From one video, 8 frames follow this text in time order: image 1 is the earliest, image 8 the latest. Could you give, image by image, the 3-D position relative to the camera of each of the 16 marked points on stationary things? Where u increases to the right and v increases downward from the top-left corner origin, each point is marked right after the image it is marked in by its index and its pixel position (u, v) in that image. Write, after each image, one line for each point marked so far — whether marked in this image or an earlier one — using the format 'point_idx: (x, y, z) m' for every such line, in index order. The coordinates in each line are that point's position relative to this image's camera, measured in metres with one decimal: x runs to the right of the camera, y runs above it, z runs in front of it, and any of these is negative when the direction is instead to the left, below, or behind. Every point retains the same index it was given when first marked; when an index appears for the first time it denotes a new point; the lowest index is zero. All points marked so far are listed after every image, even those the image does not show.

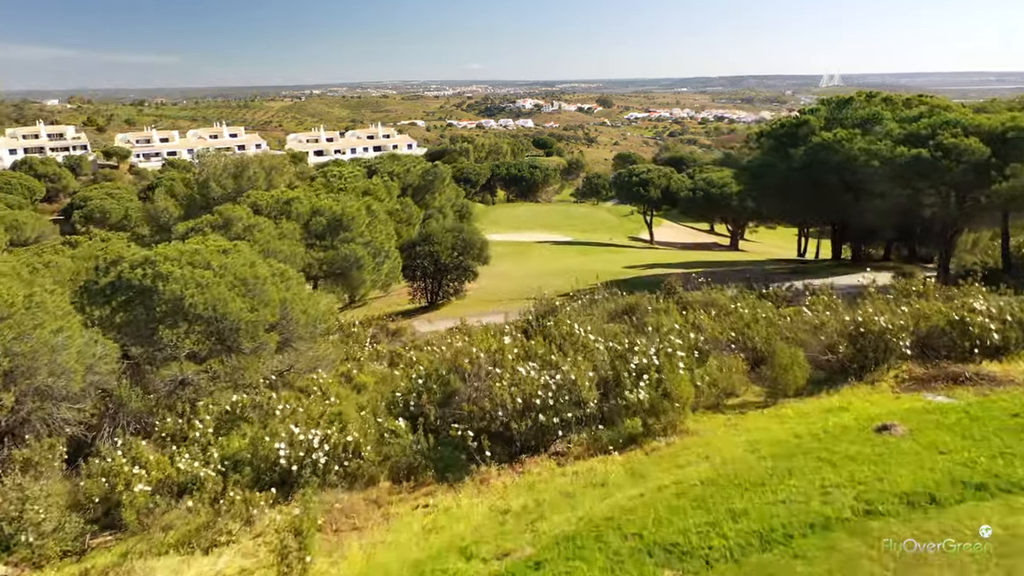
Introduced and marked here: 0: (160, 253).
0: (-6.2, +0.6, +12.5) m
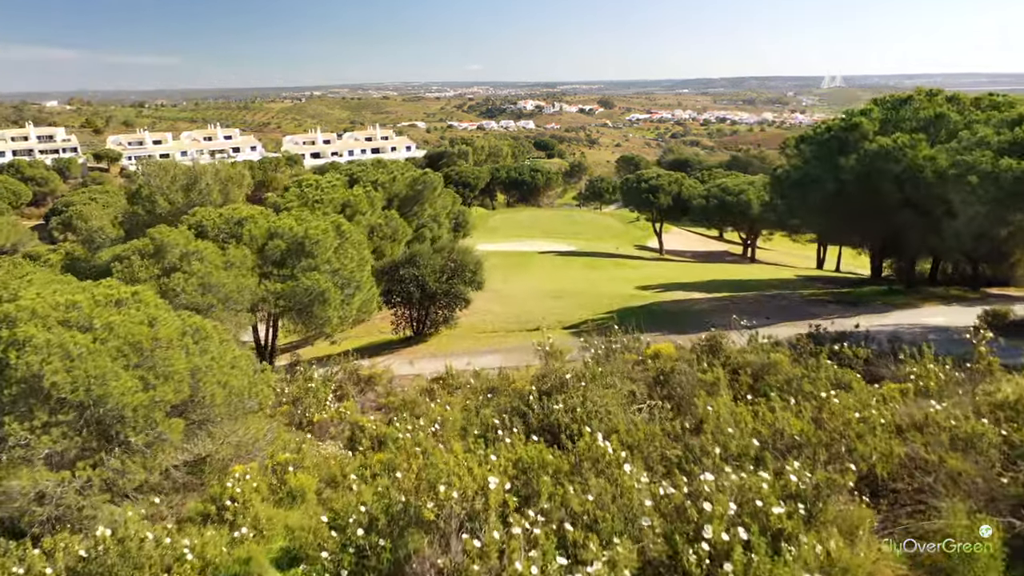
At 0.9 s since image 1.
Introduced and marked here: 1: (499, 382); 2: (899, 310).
0: (-6.2, -0.2, +9.2) m
1: (-0.2, -1.8, +13.5) m
2: (+9.2, -0.5, +16.9) m
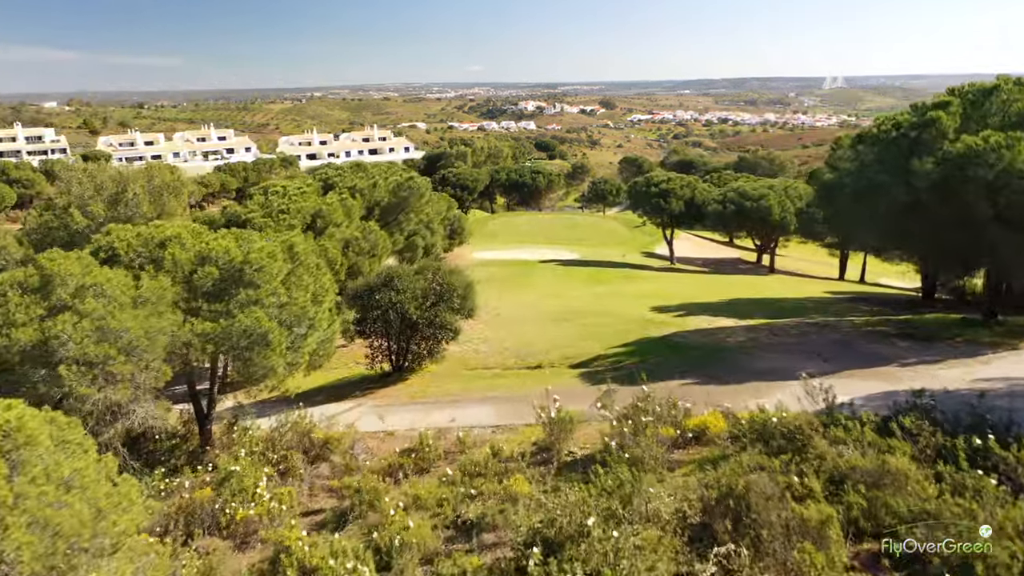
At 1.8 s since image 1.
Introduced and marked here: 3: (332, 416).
0: (-6.3, -0.9, +5.7) m
1: (-0.3, -2.5, +10.1) m
2: (+9.1, -1.2, +13.5) m
3: (-3.6, -2.5, +14.2) m
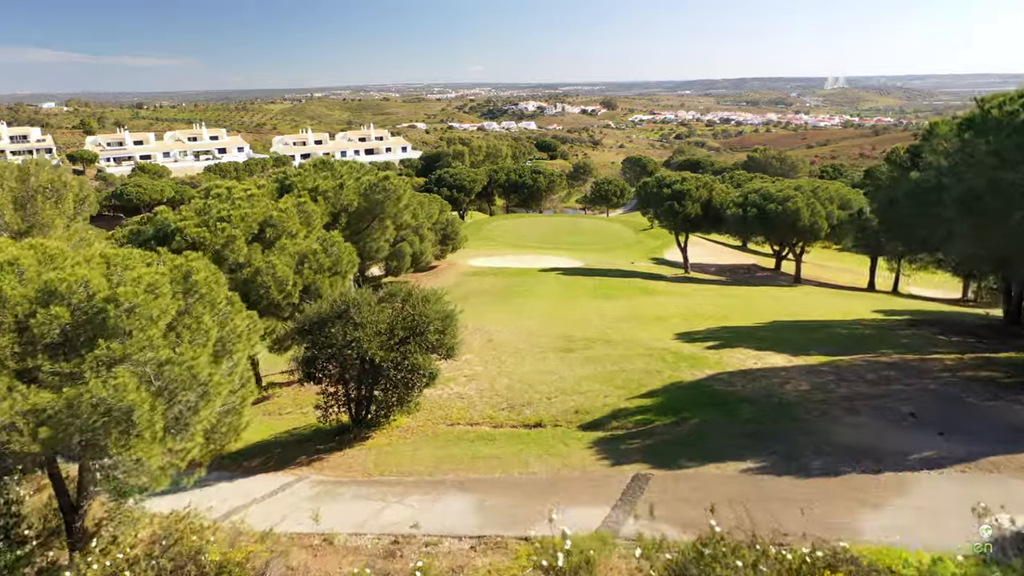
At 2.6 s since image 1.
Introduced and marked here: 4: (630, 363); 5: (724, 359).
0: (-6.5, -1.5, +1.7) m
1: (-0.5, -3.1, +6.0) m
2: (+8.9, -1.8, +9.4) m
3: (-3.7, -3.1, +10.2) m
4: (+2.7, -1.7, +16.5) m
5: (+4.7, -1.6, +15.9) m
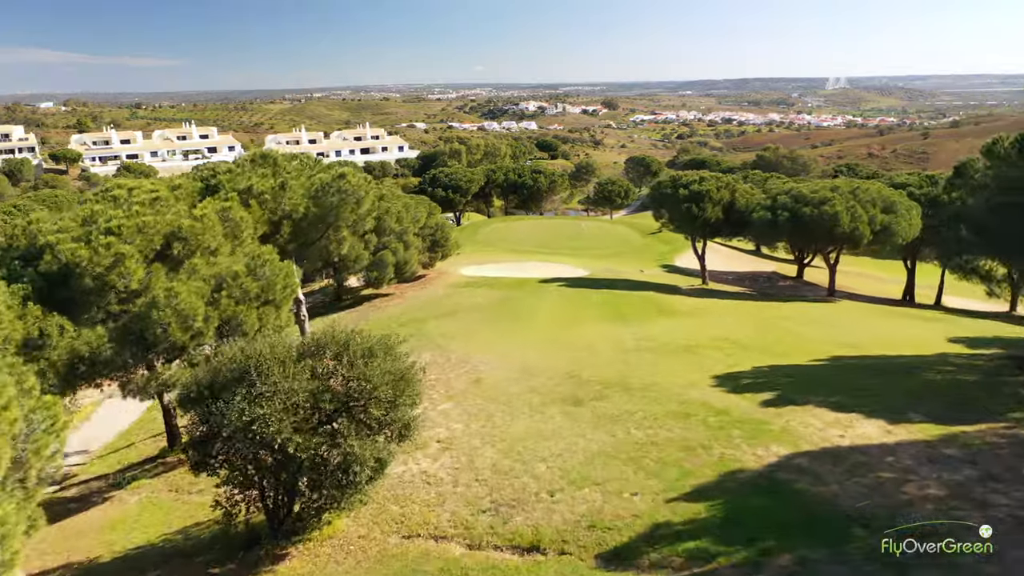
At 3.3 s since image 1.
0: (-6.7, -2.1, -2.7) m
1: (-0.7, -3.7, +1.6) m
2: (+8.7, -2.4, +5.0) m
3: (-3.9, -3.8, +5.8) m
4: (+2.5, -2.4, +12.1) m
5: (+4.5, -2.2, +11.5) m
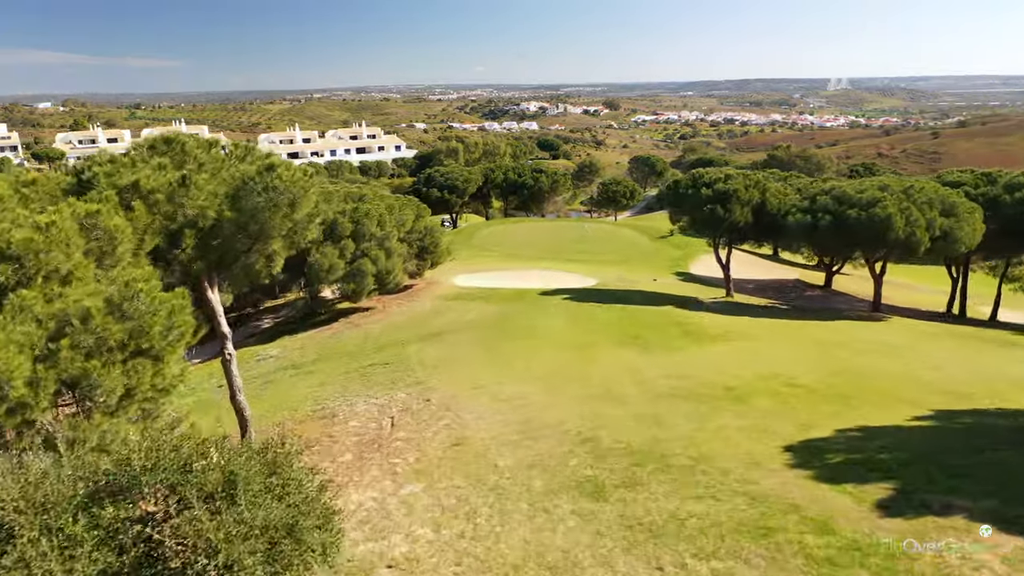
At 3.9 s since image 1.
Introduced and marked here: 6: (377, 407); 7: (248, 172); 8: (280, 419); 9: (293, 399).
0: (-6.9, -2.7, -7.1) m
1: (-0.8, -4.2, -2.7) m
2: (+8.6, -3.0, +0.6) m
3: (-4.0, -4.3, +1.4) m
4: (+2.4, -2.9, +7.7) m
5: (+4.4, -2.7, +7.2) m
6: (-3.0, -2.7, +16.1) m
7: (-4.3, +1.9, +12.3) m
8: (-5.3, -3.0, +16.3) m
9: (-5.6, -2.9, +18.5) m
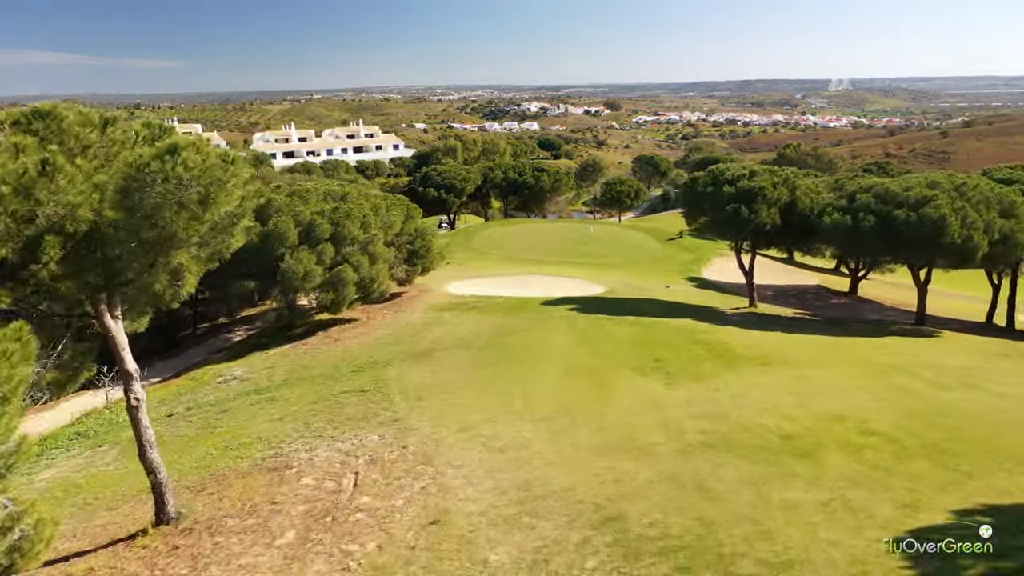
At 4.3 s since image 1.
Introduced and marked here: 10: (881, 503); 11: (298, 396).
0: (-6.9, -3.0, -10.2) m
1: (-0.9, -4.6, -5.9) m
2: (+8.5, -3.3, -2.6) m
3: (-4.1, -4.6, -1.8) m
4: (+2.3, -3.3, +4.5) m
5: (+4.3, -3.1, +3.9) m
6: (-3.1, -3.0, +12.9) m
7: (-4.3, +1.6, +9.1) m
8: (-5.3, -3.3, +13.1) m
9: (-5.7, -3.2, +15.3) m
10: (+4.6, -2.7, +8.8) m
11: (-5.6, -2.8, +18.7) m
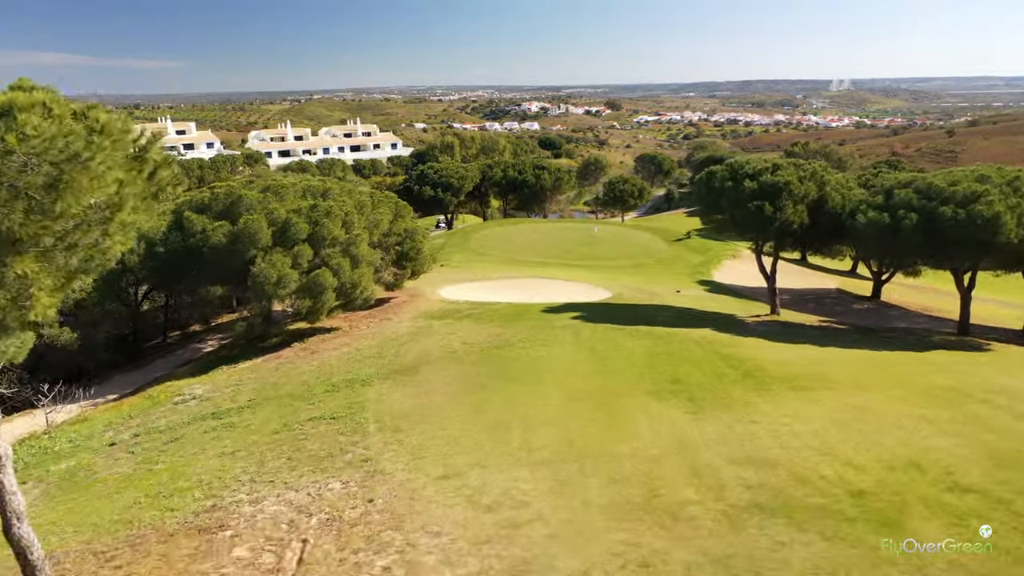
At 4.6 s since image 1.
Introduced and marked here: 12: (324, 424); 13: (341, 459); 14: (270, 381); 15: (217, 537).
0: (-7.0, -3.1, -12.9) m
1: (-1.0, -4.7, -8.5) m
2: (+8.4, -3.5, -5.2) m
3: (-4.2, -4.8, -4.4) m
4: (+2.2, -3.4, +1.9) m
5: (+4.2, -3.3, +1.3) m
6: (-3.2, -3.2, +10.3) m
7: (-4.4, +1.4, +6.5) m
8: (-5.4, -3.5, +10.5) m
9: (-5.8, -3.4, +12.7) m
10: (+4.5, -2.9, +6.2) m
11: (-5.7, -3.0, +16.1) m
12: (-3.9, -2.8, +15.0) m
13: (-3.0, -3.0, +12.3) m
14: (-6.8, -2.6, +20.0) m
15: (-4.0, -3.4, +9.7) m
